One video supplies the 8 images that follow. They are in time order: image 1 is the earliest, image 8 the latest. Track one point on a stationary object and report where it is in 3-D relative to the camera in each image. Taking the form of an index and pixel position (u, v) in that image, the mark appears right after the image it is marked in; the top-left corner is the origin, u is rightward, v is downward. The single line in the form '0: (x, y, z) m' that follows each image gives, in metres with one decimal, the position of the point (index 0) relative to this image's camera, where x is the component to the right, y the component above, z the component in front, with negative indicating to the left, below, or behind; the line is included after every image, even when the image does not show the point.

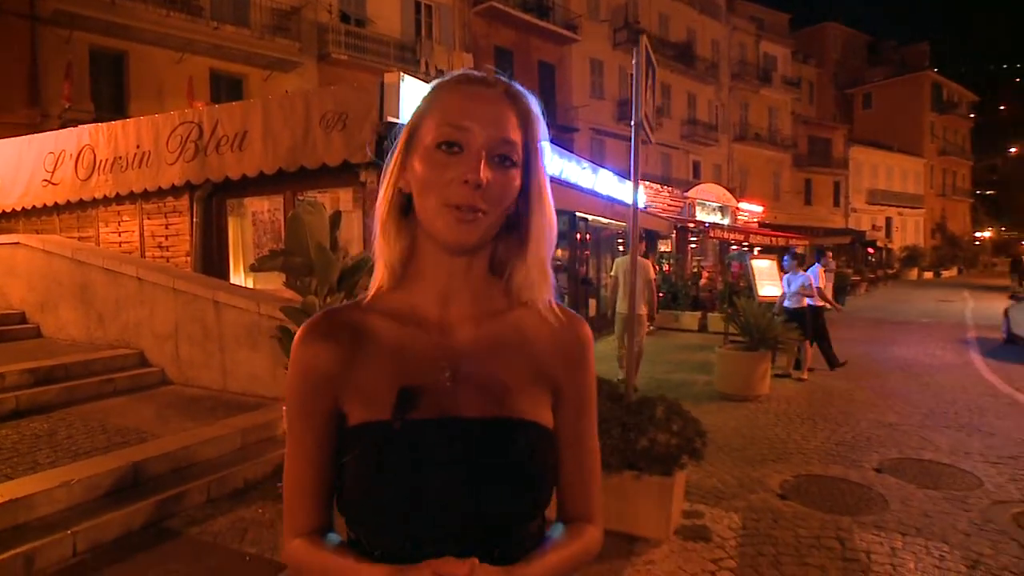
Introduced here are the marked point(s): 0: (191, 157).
0: (-3.8, +1.6, +8.1) m
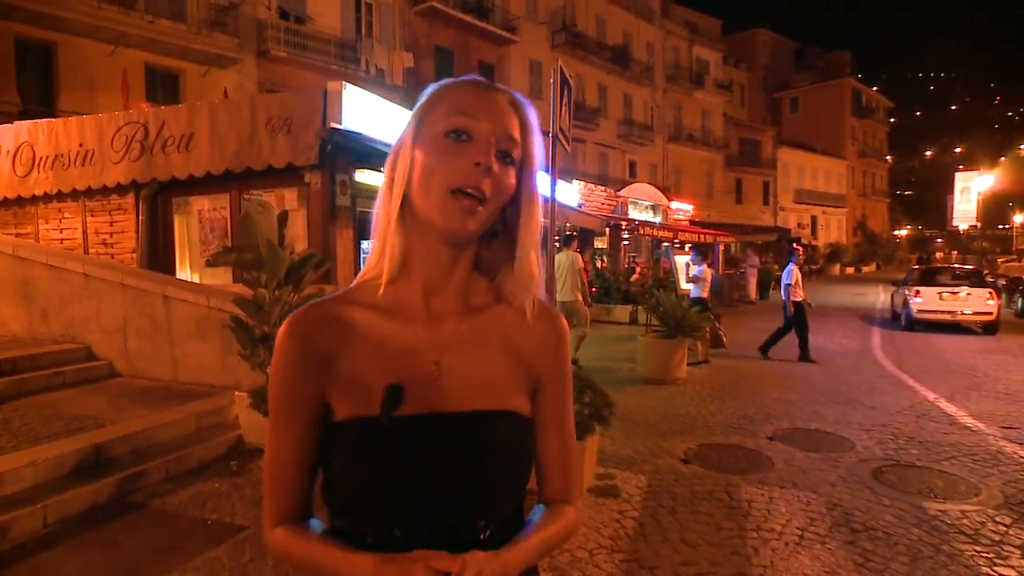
0: (-4.6, +1.6, +8.4) m
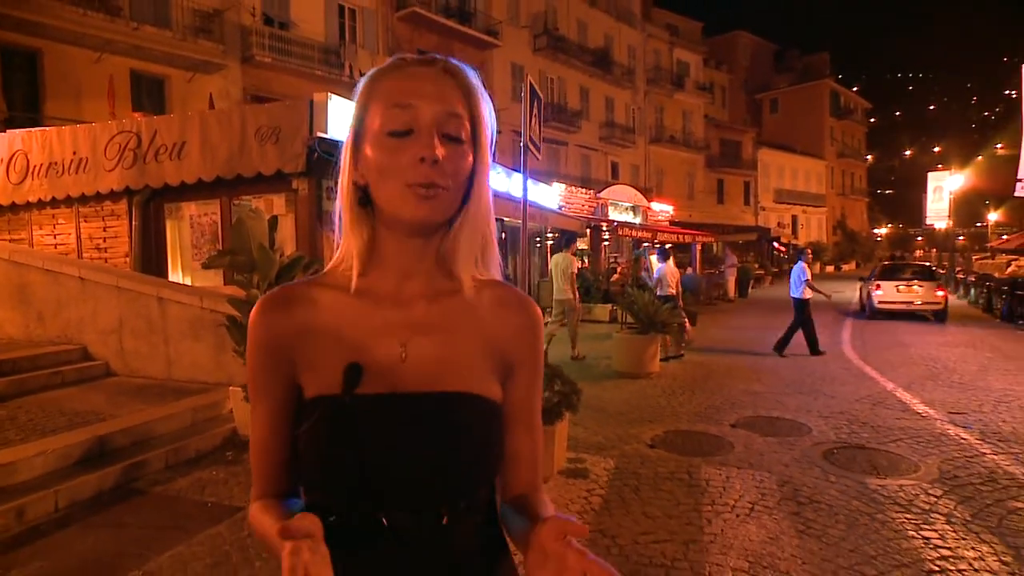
0: (-4.9, +1.6, +8.7) m
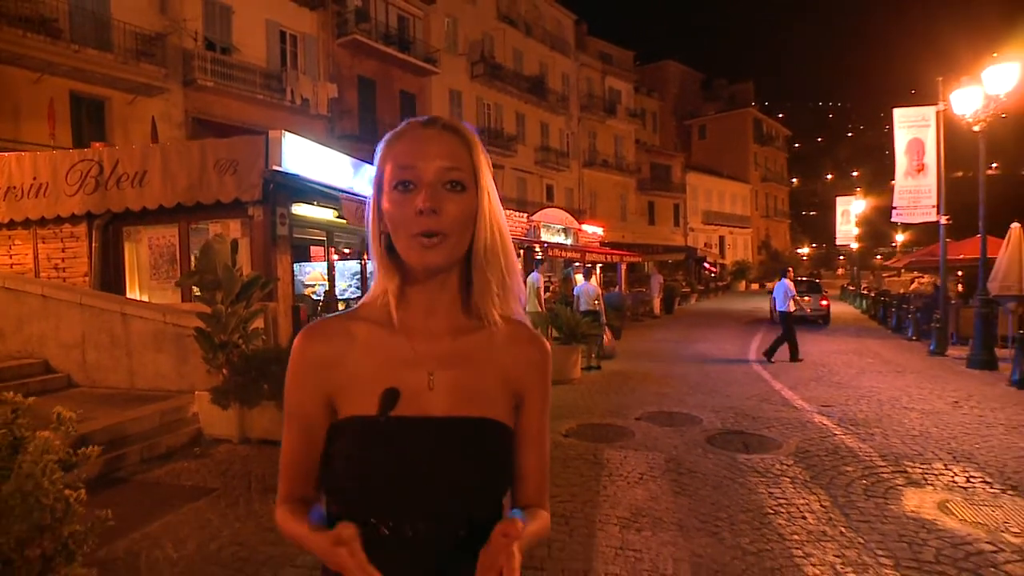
0: (-5.8, +1.4, +9.4) m
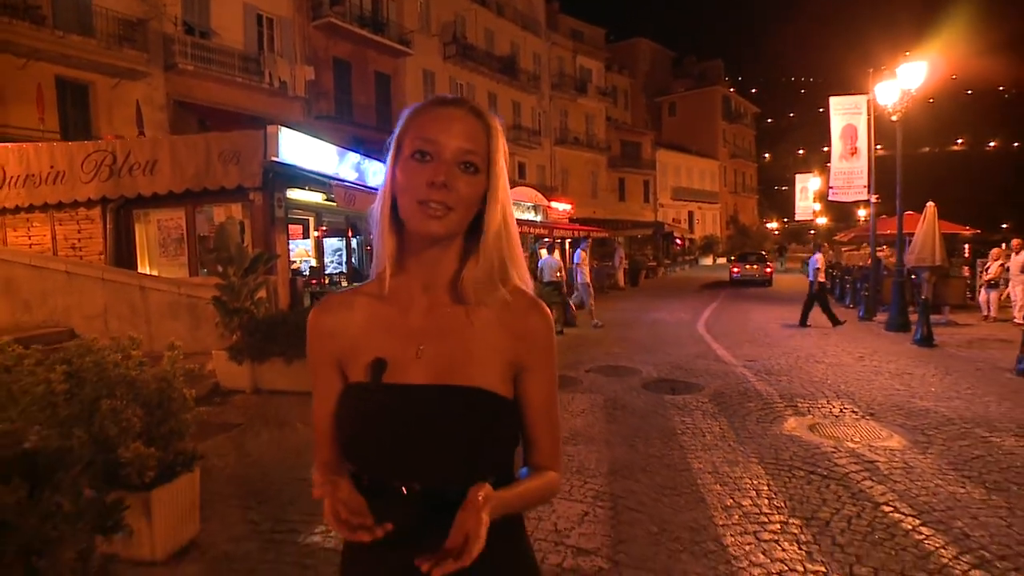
0: (-6.3, +1.7, +10.6) m
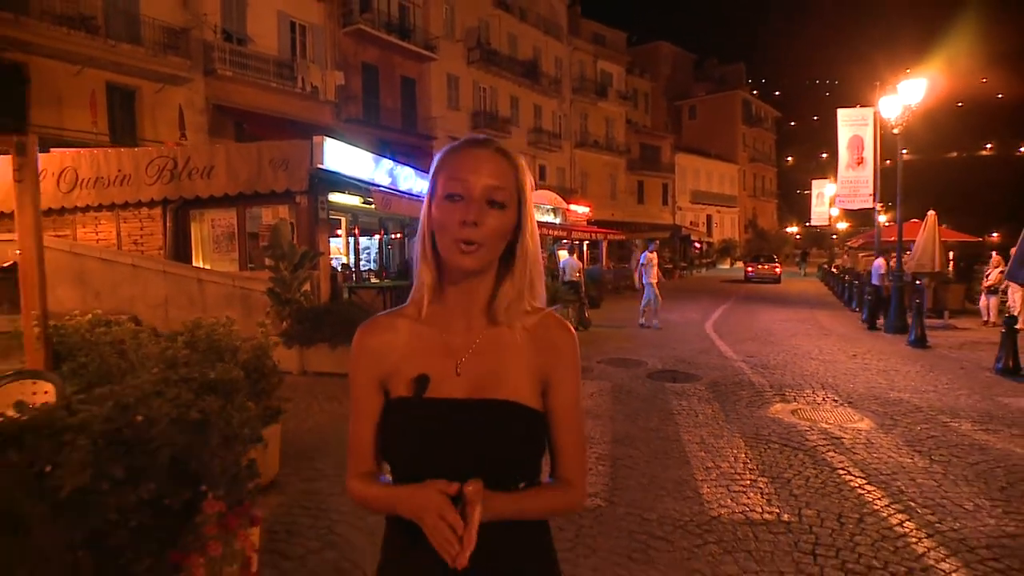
0: (-6.0, +1.9, +11.8) m
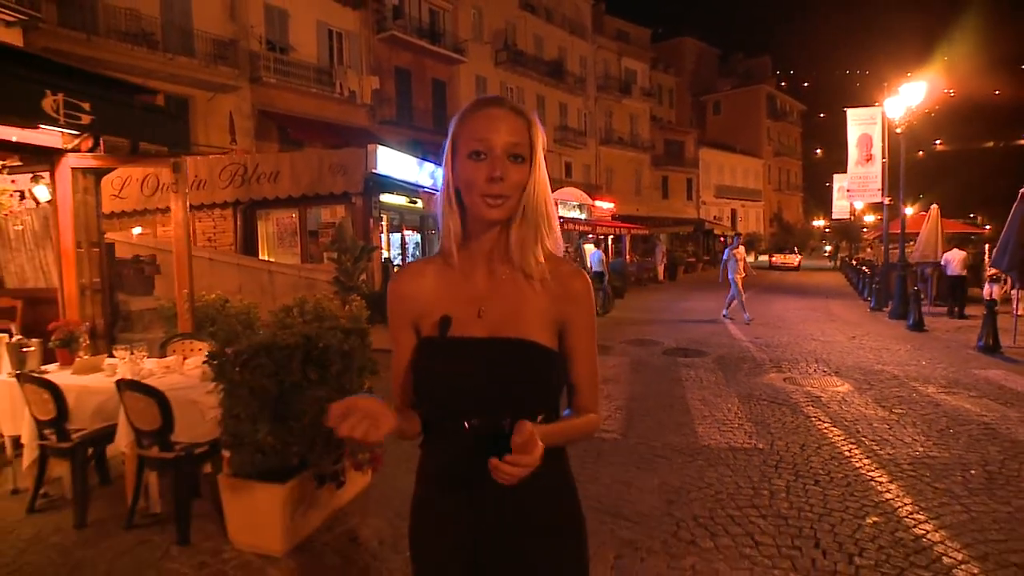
0: (-5.4, +2.1, +13.4) m
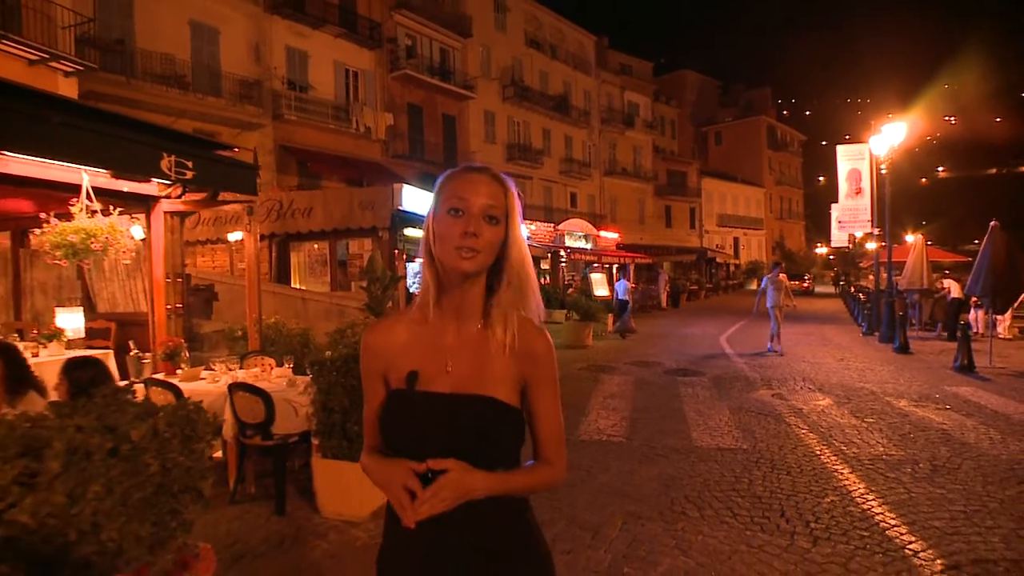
0: (-5.1, +1.5, +14.7) m
